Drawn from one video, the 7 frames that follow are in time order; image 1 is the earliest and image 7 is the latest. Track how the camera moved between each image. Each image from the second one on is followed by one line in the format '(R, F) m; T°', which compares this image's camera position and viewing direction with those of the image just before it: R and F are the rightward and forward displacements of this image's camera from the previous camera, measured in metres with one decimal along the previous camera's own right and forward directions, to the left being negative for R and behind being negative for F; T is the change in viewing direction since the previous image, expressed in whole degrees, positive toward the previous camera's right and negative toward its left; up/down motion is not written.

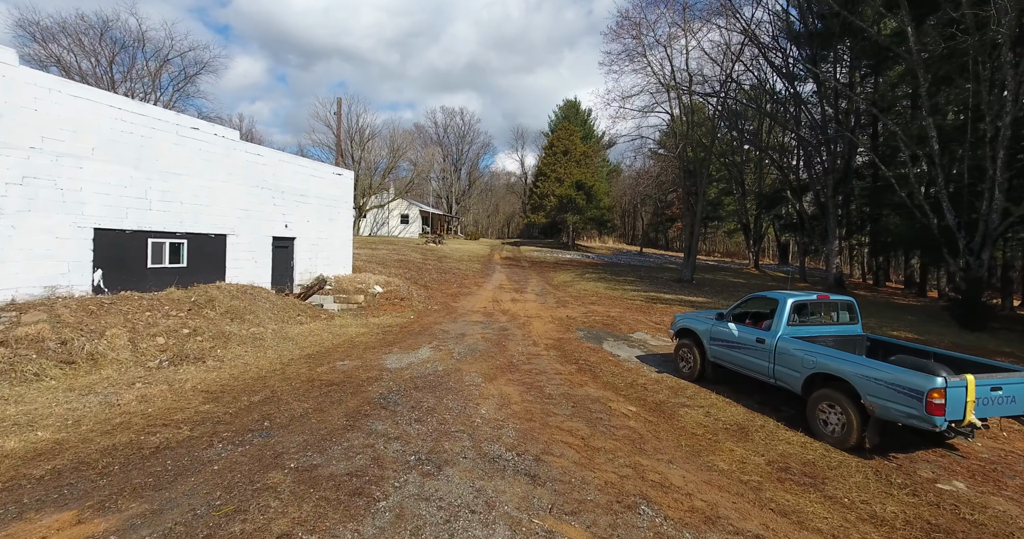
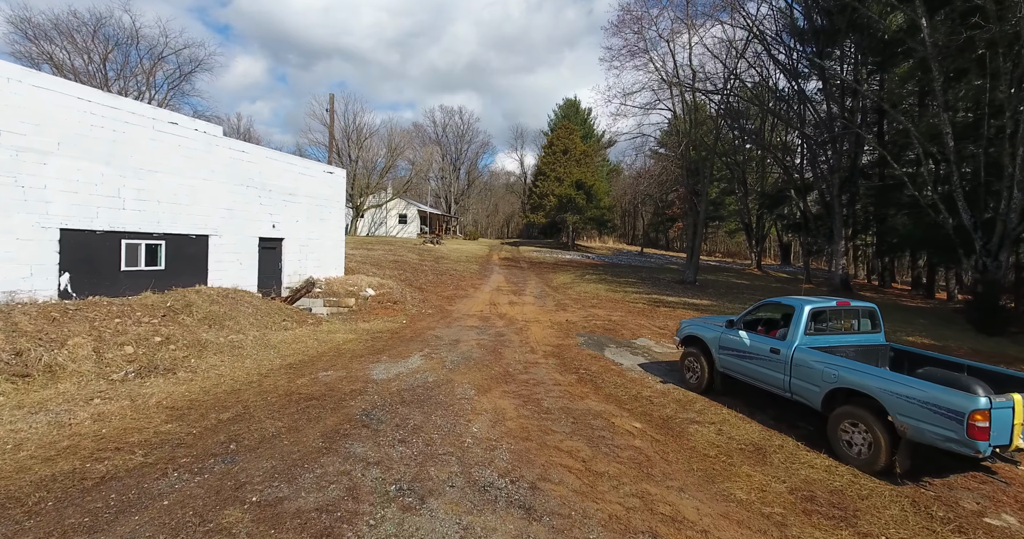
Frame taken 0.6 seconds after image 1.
(+0.1, +0.6) m; 0°
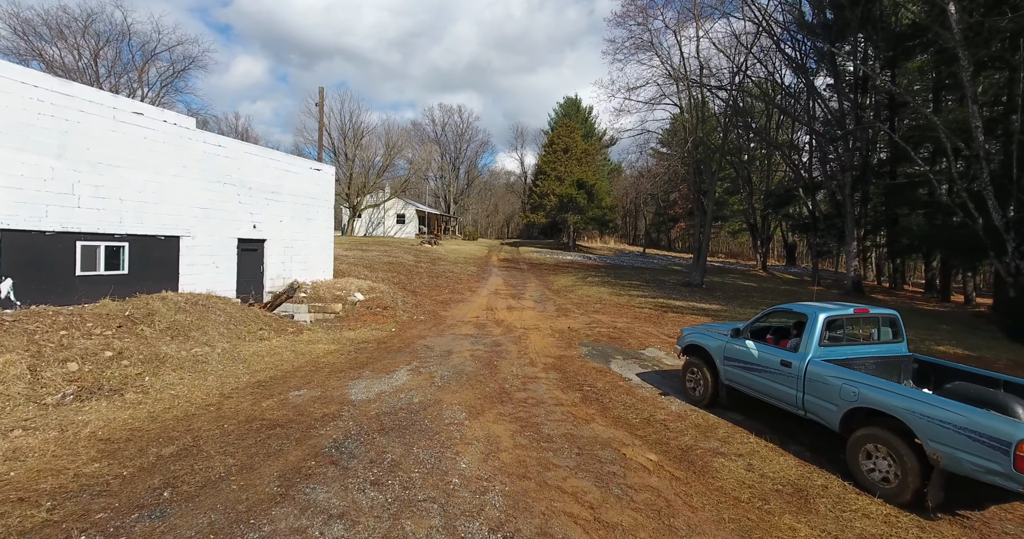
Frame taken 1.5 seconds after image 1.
(+0.1, +0.9) m; 0°
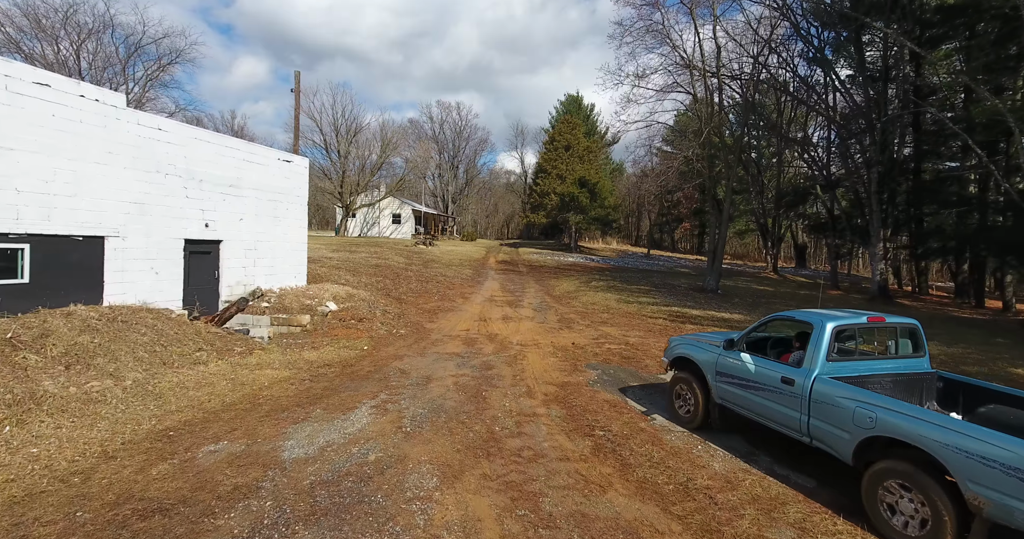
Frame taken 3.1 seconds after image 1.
(+0.1, +1.8) m; 0°
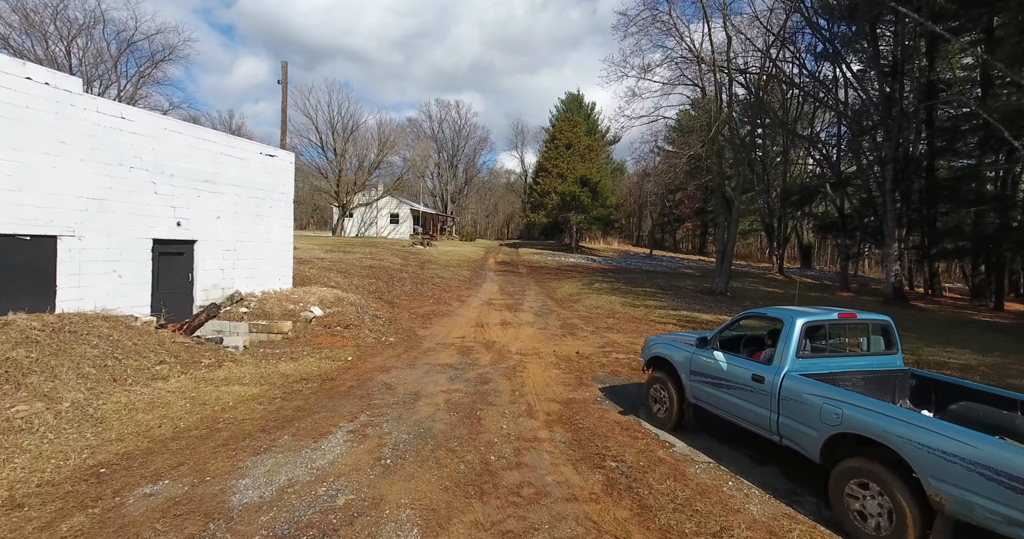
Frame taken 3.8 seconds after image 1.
(0.0, +0.9) m; 0°
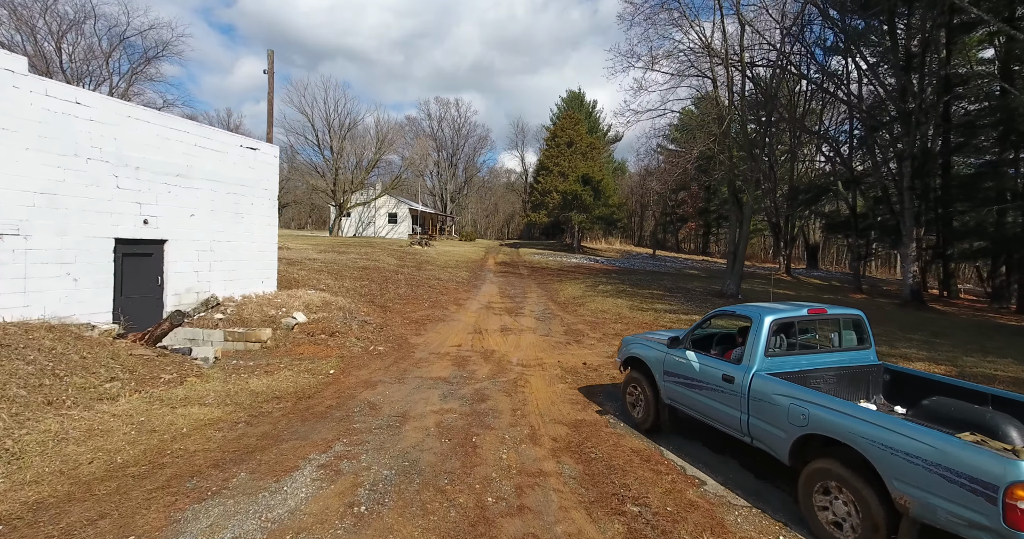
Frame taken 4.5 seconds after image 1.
(0.0, +0.9) m; 0°
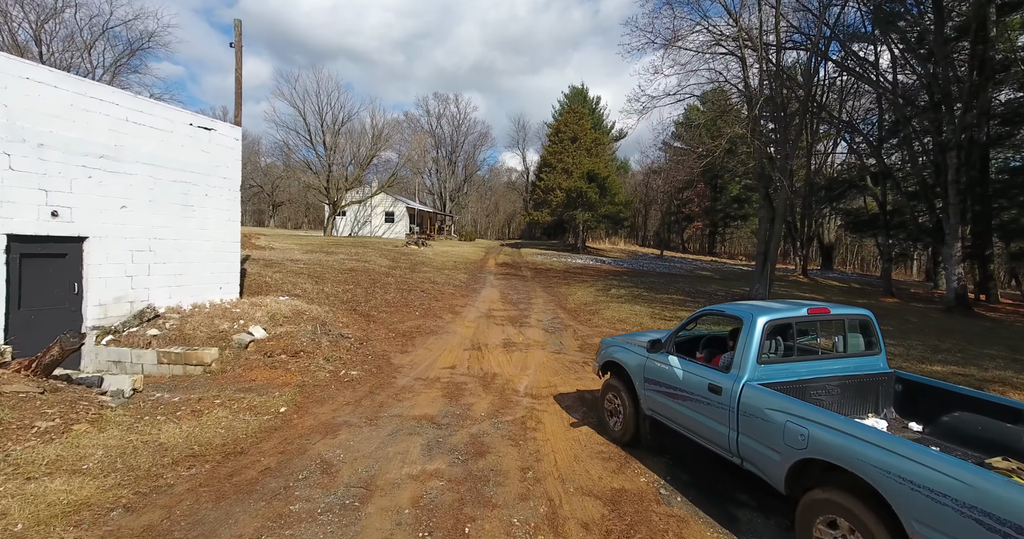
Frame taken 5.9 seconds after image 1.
(-0.1, +1.9) m; 0°
